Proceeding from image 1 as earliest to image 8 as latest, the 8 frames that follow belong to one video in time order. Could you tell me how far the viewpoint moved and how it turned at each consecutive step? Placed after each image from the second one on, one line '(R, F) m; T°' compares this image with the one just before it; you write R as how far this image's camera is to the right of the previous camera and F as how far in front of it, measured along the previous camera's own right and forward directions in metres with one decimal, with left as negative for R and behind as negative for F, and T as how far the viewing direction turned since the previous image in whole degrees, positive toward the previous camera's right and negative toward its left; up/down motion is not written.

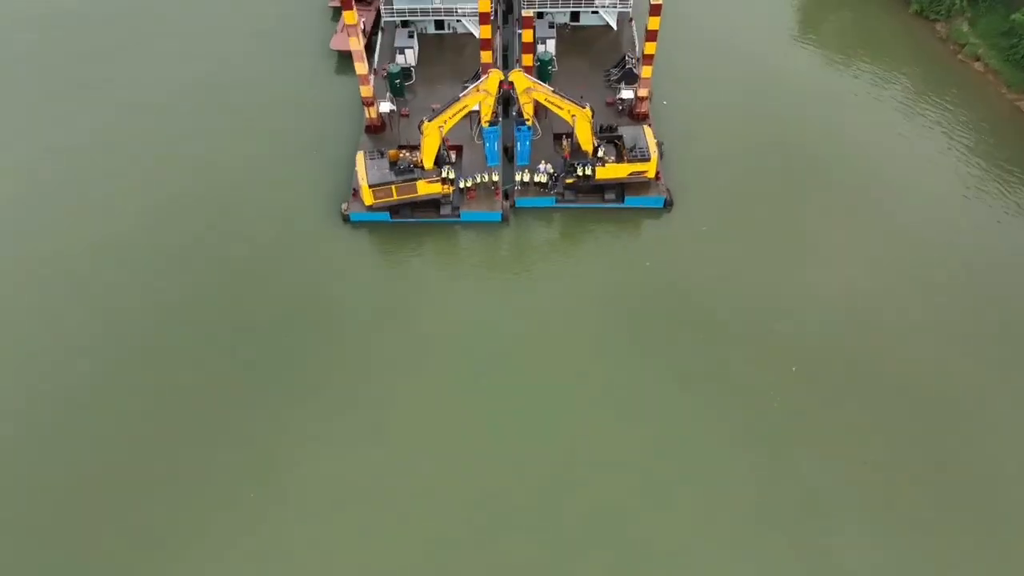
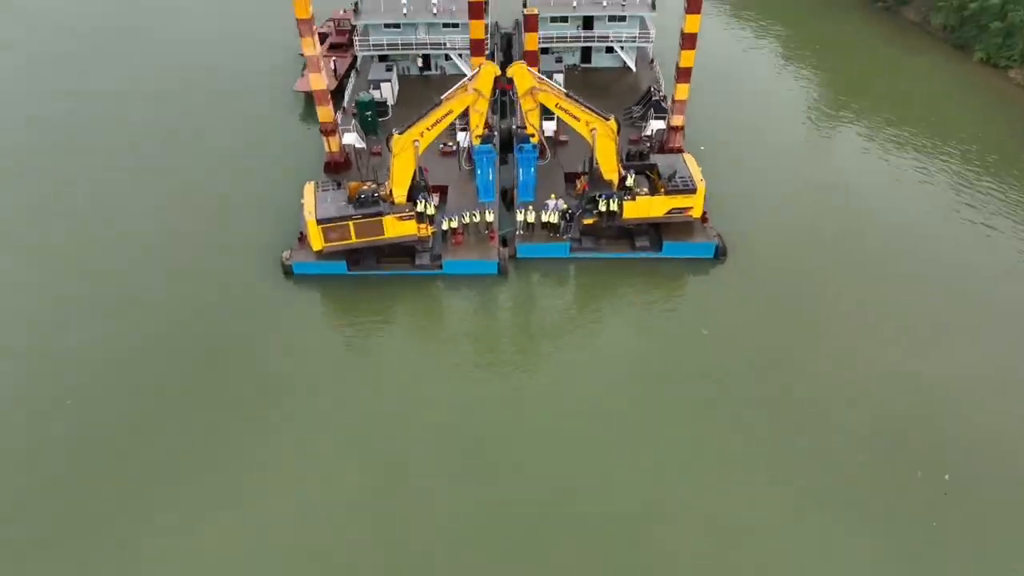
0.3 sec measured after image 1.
(0.0, +8.5) m; 0°
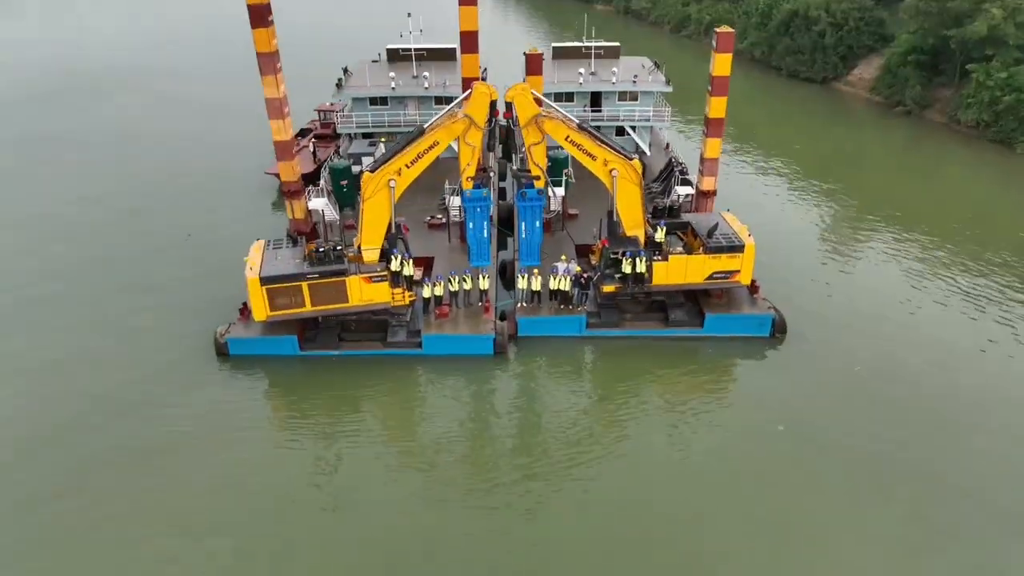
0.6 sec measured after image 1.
(0.0, +5.2) m; 0°
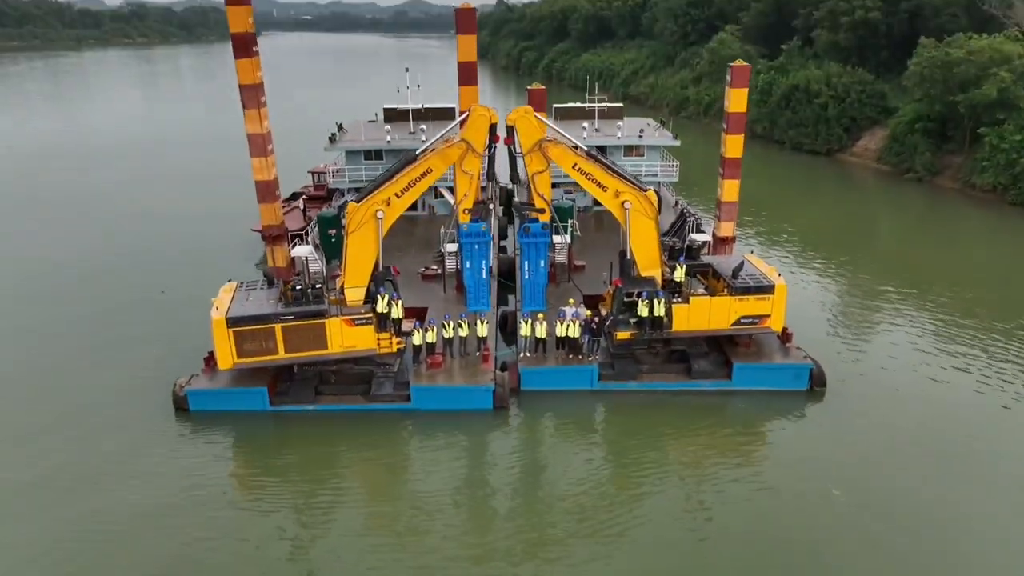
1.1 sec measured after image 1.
(0.0, +2.1) m; 0°
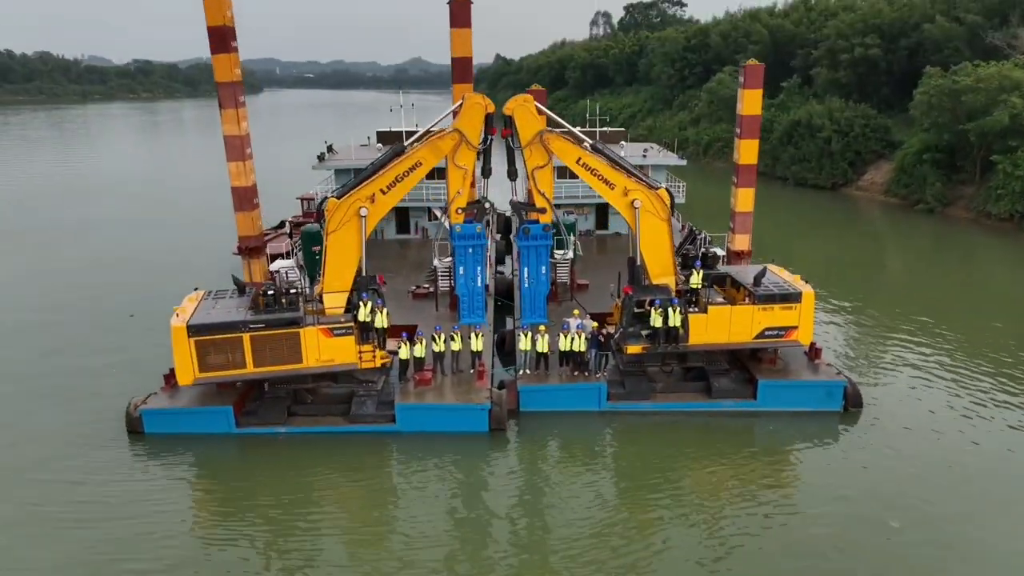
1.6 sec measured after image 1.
(0.0, +1.6) m; 0°
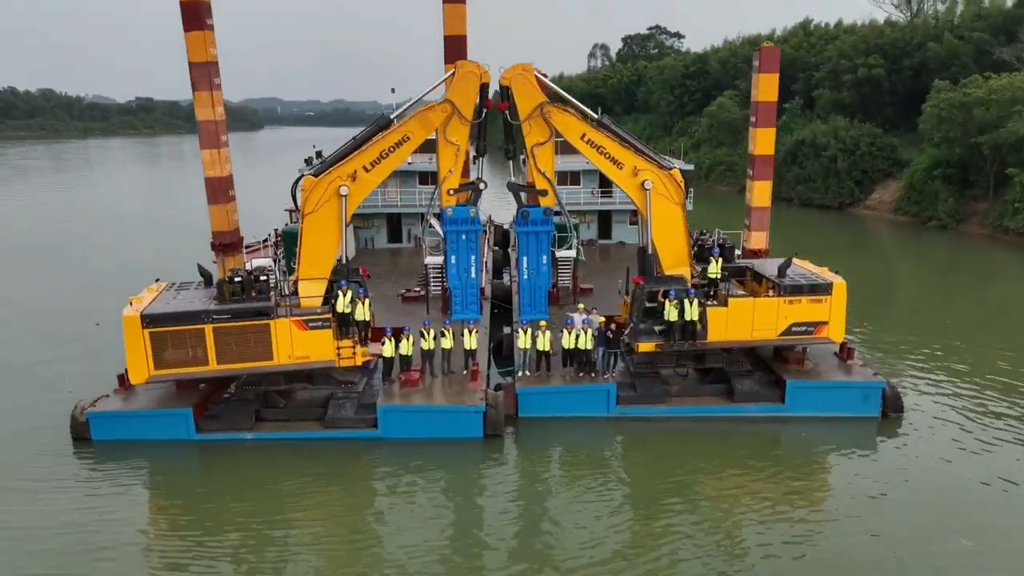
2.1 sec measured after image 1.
(0.0, +1.5) m; 0°
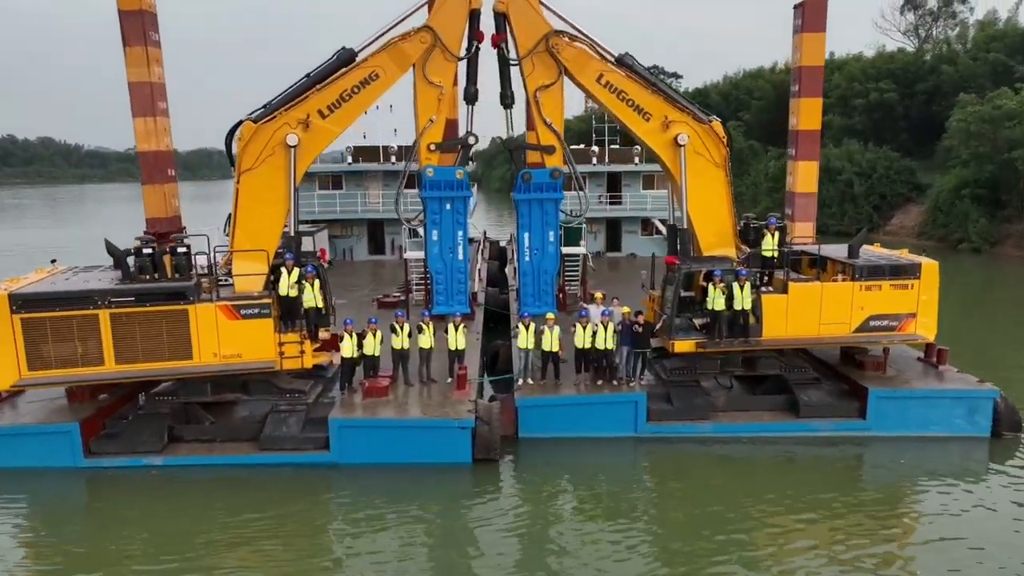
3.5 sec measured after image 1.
(0.0, +2.9) m; 0°
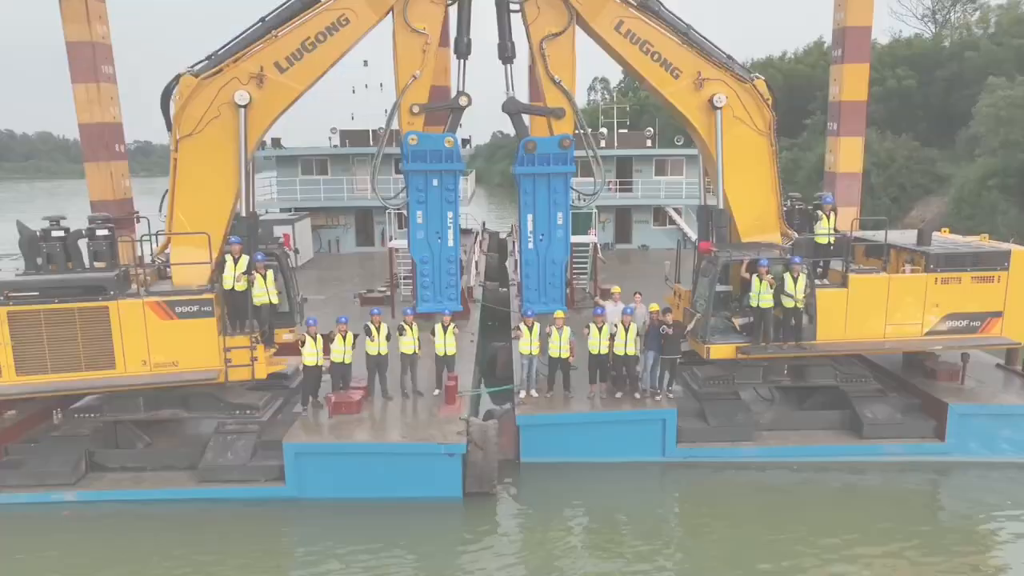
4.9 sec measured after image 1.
(0.0, +1.8) m; 0°
